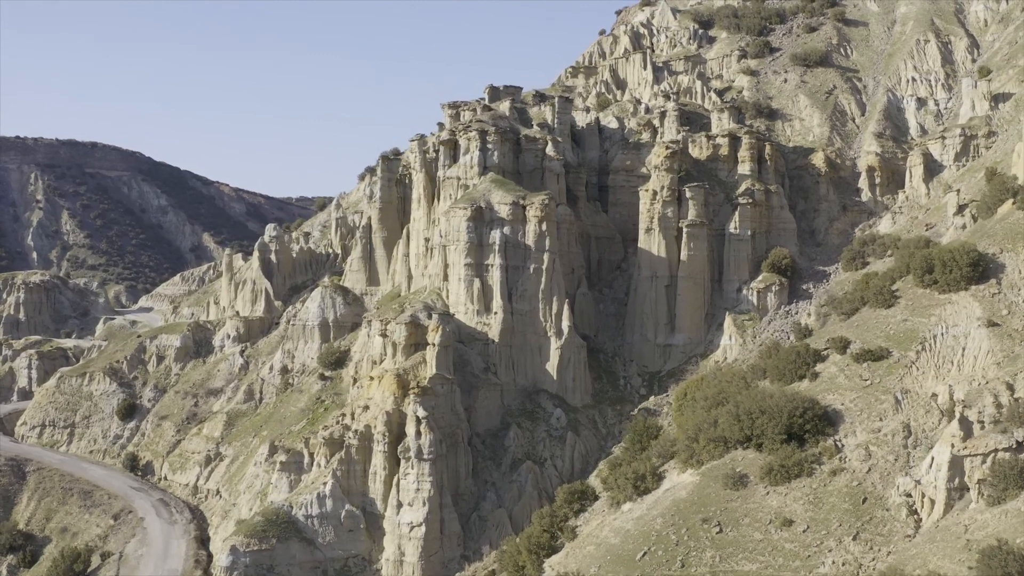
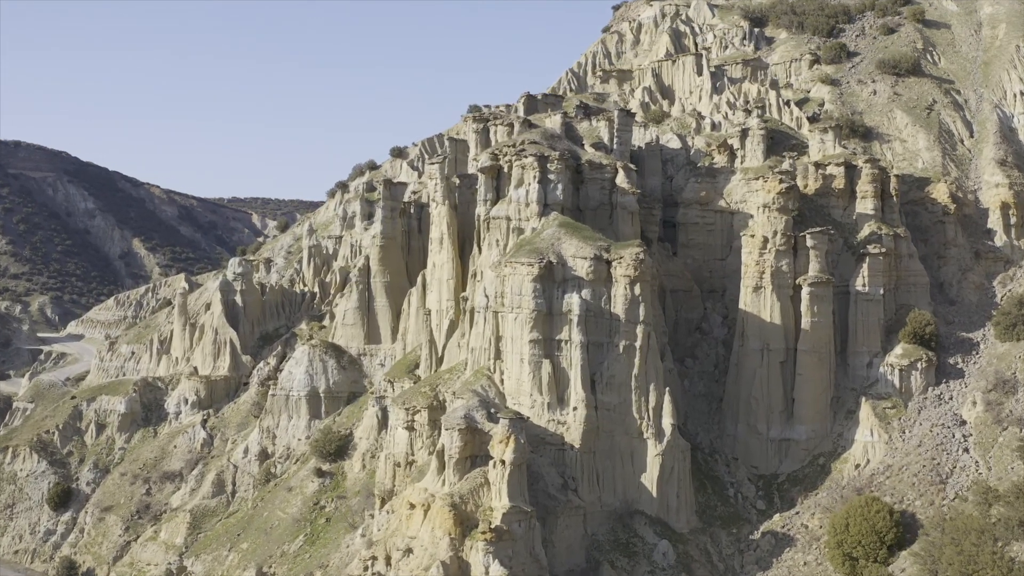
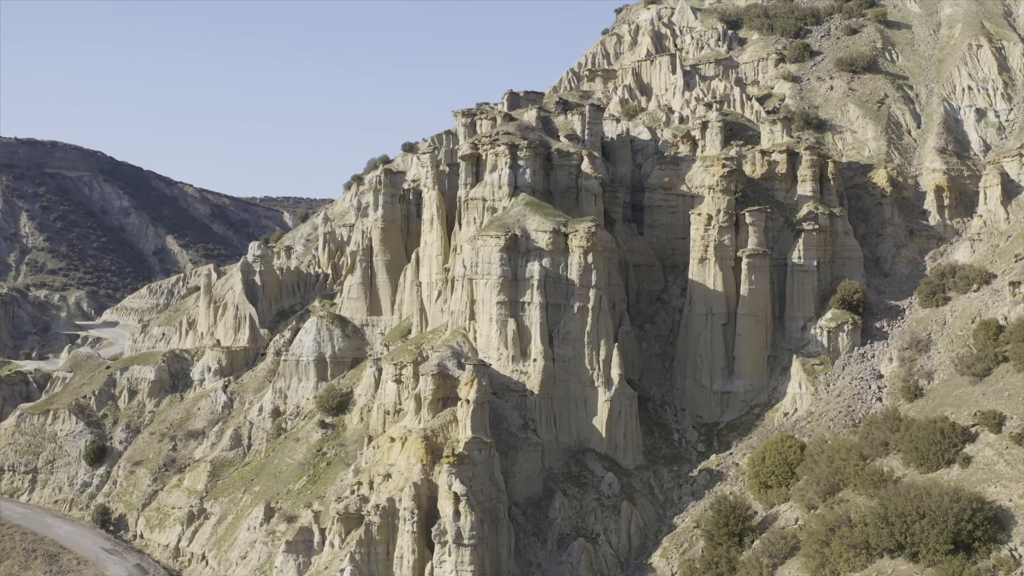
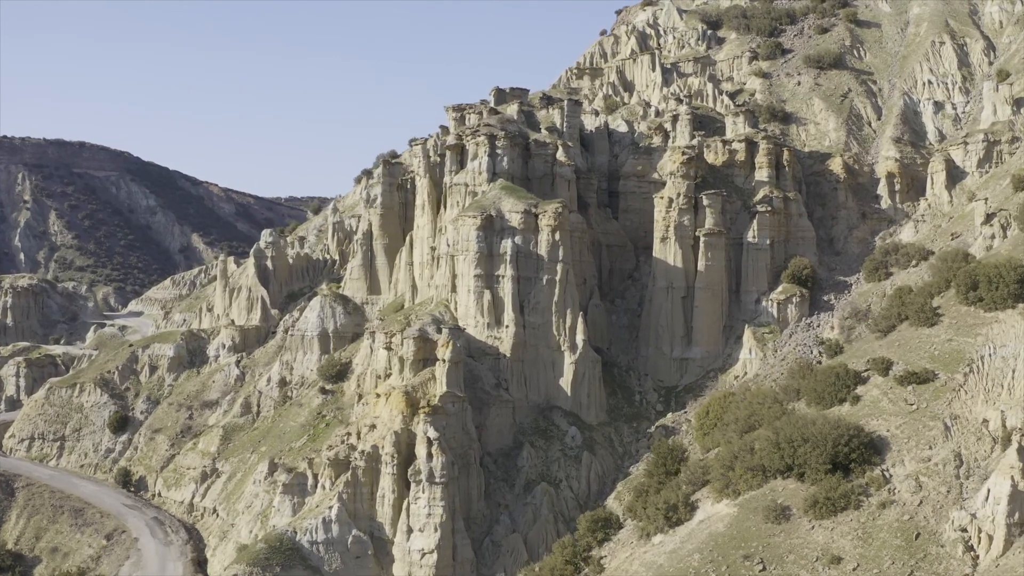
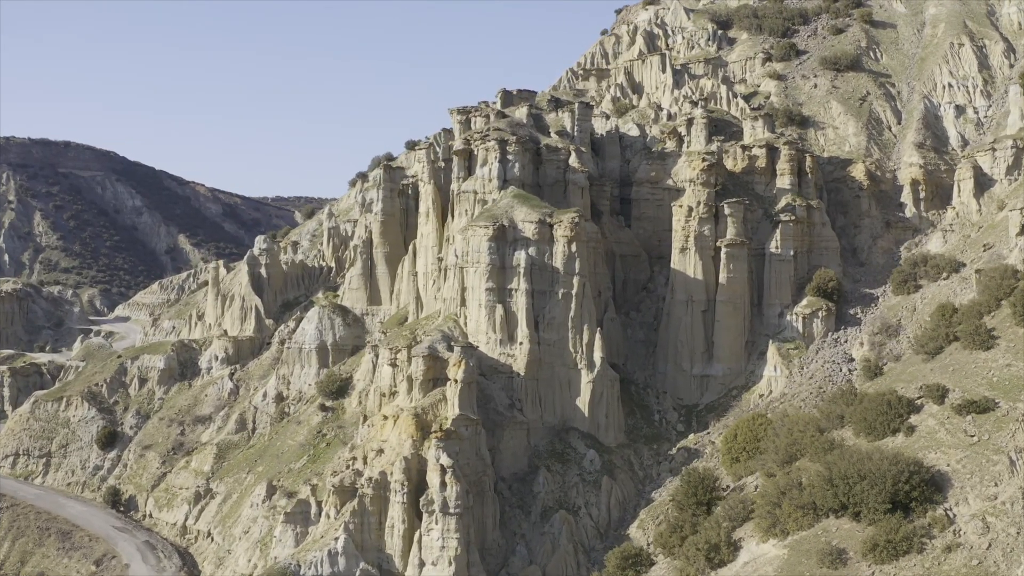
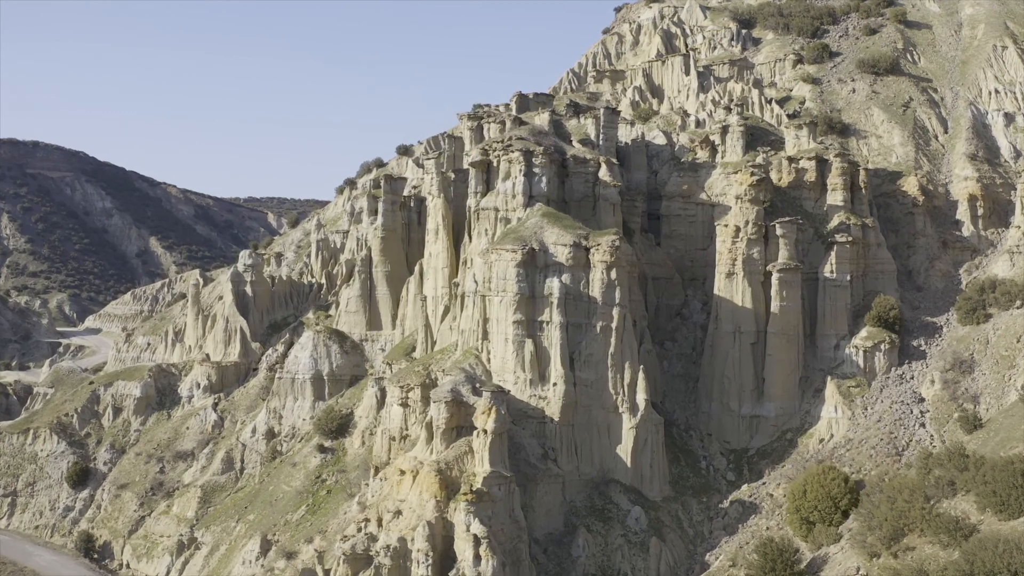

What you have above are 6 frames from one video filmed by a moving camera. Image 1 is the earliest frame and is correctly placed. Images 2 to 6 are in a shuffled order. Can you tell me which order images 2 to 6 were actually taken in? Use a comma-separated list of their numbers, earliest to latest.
4, 5, 3, 6, 2
